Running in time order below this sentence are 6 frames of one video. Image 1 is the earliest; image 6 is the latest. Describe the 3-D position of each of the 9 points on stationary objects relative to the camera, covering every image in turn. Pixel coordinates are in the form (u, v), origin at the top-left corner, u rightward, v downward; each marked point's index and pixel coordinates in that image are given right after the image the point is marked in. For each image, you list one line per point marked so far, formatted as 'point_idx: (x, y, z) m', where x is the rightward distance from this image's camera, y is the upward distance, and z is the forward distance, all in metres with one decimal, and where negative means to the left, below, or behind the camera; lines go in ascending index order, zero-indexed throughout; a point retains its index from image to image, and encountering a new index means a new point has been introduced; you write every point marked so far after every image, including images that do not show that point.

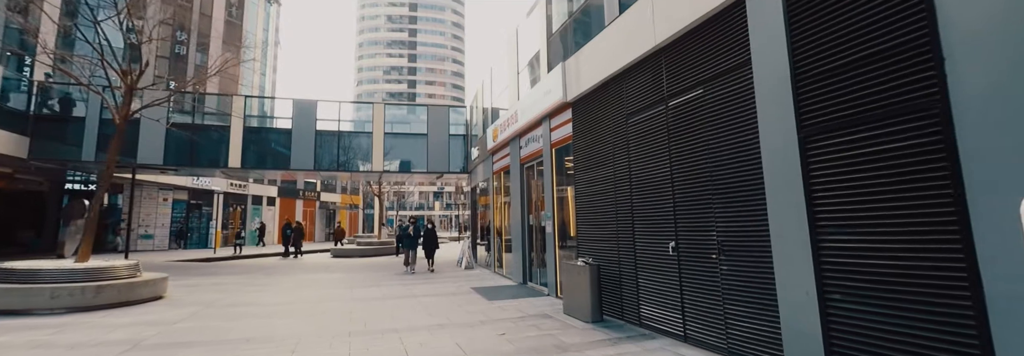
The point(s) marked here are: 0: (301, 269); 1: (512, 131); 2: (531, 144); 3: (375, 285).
0: (-8.0, -3.5, +15.6) m
1: (0.0, +1.3, +11.0) m
2: (+0.5, +0.9, +9.9) m
3: (-3.4, -2.7, +10.3) m
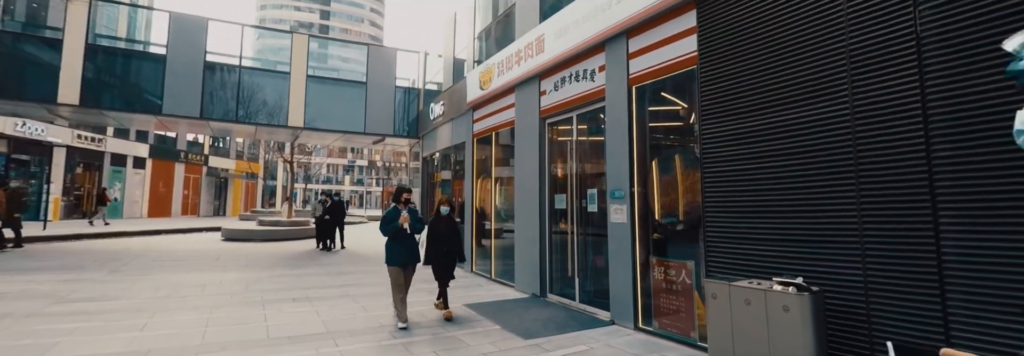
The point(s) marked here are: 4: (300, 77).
0: (-8.8, -2.1, +10.6) m
1: (+0.3, +2.0, +7.5) m
2: (+1.0, +1.5, +6.5) m
3: (-3.2, -1.9, +6.2) m
4: (-7.9, +3.7, +15.1) m
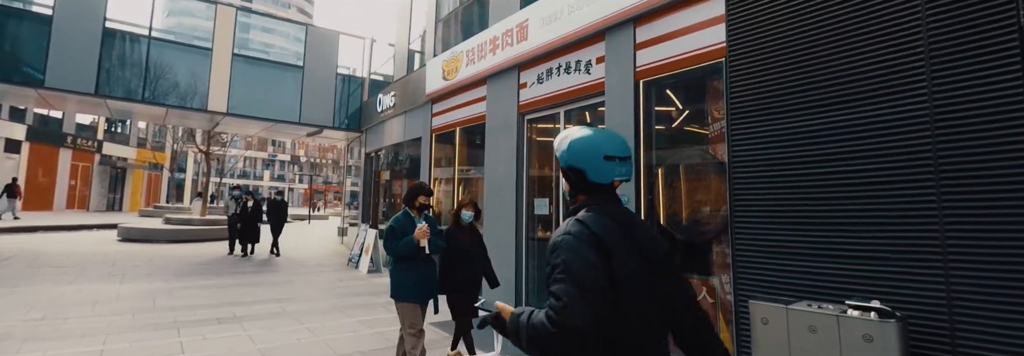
0: (-9.6, -1.9, +8.6) m
1: (-0.1, +2.0, +6.8) m
2: (+0.7, +1.5, +5.9) m
3: (-3.5, -1.8, +5.0) m
4: (-9.2, +4.0, +13.2) m
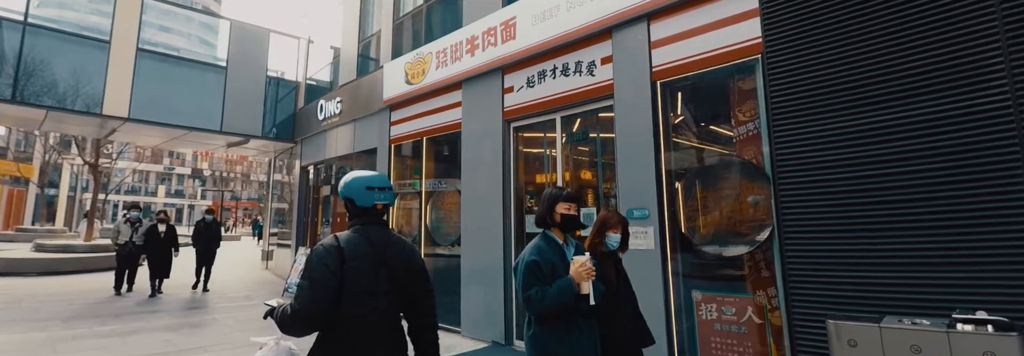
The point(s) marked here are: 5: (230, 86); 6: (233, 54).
0: (-10.0, -2.1, +6.2) m
1: (-0.3, +1.8, +6.2) m
2: (+0.6, +1.3, +5.4) m
3: (-3.4, -1.9, +3.7) m
4: (-10.4, +3.5, +11.0) m
5: (-8.5, +2.8, +12.4) m
6: (-8.5, +3.8, +12.5) m
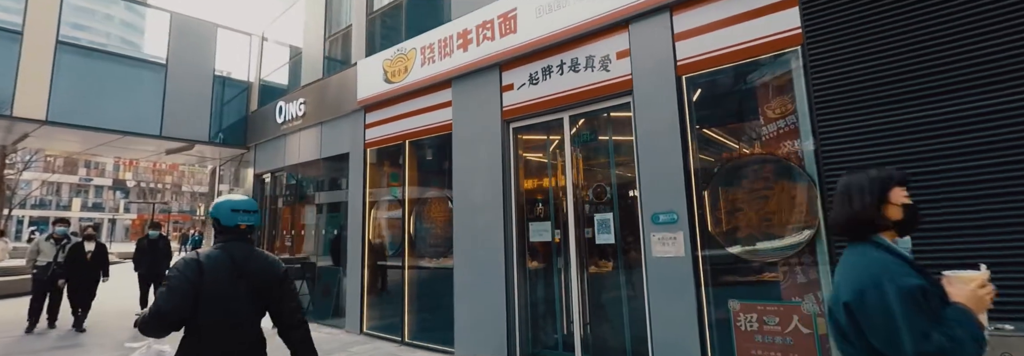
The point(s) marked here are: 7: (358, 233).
0: (-10.0, -2.3, +4.7) m
1: (-0.4, +1.7, +5.7) m
2: (+0.6, +1.3, +5.1) m
3: (-3.1, -2.0, +2.9) m
4: (-10.9, +3.2, +9.5) m
5: (-9.2, +2.5, +11.0) m
6: (-9.2, +3.5, +11.2) m
7: (-2.9, -0.9, +7.6) m
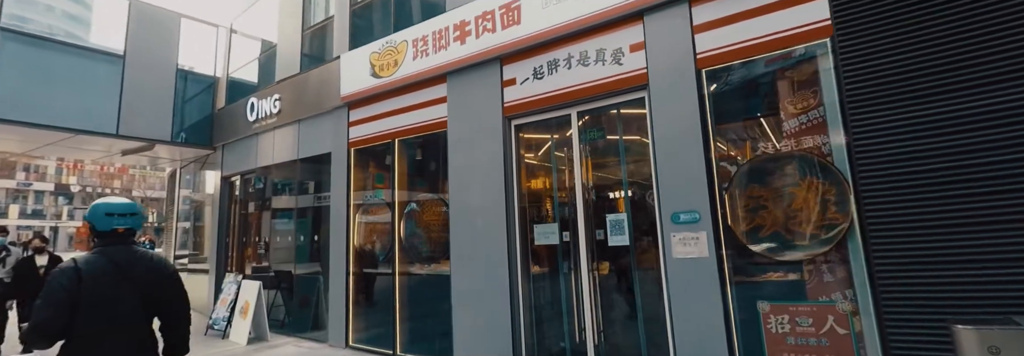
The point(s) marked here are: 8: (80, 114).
0: (-9.8, -2.3, +3.7) m
1: (-0.4, +1.7, +5.4) m
2: (+0.7, +1.3, +4.8) m
3: (-2.8, -2.0, +2.4) m
4: (-11.1, +3.2, +8.5) m
5: (-9.5, +2.4, +10.1) m
6: (-9.5, +3.4, +10.3) m
7: (-3.0, -1.0, +7.1) m
8: (-10.0, +1.5, +9.4) m
